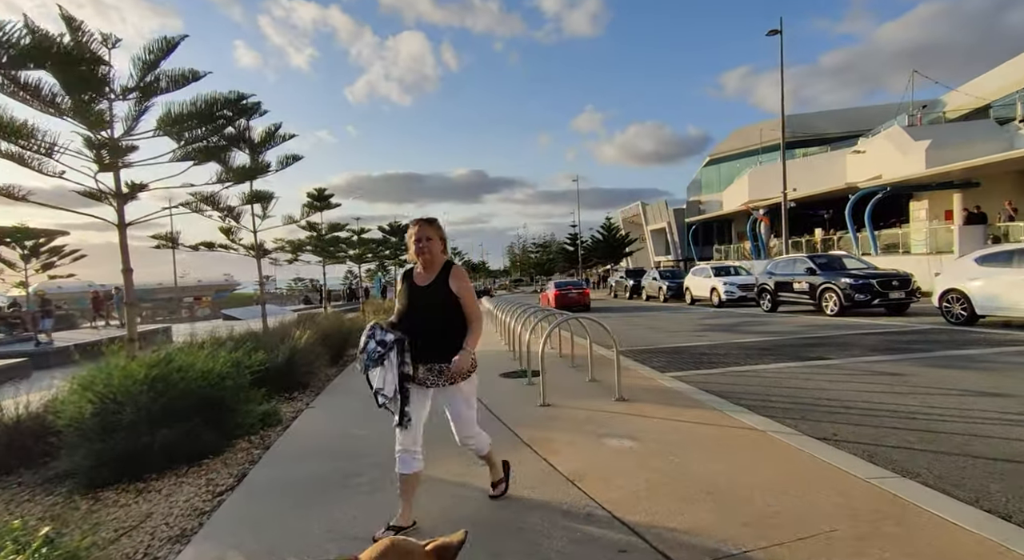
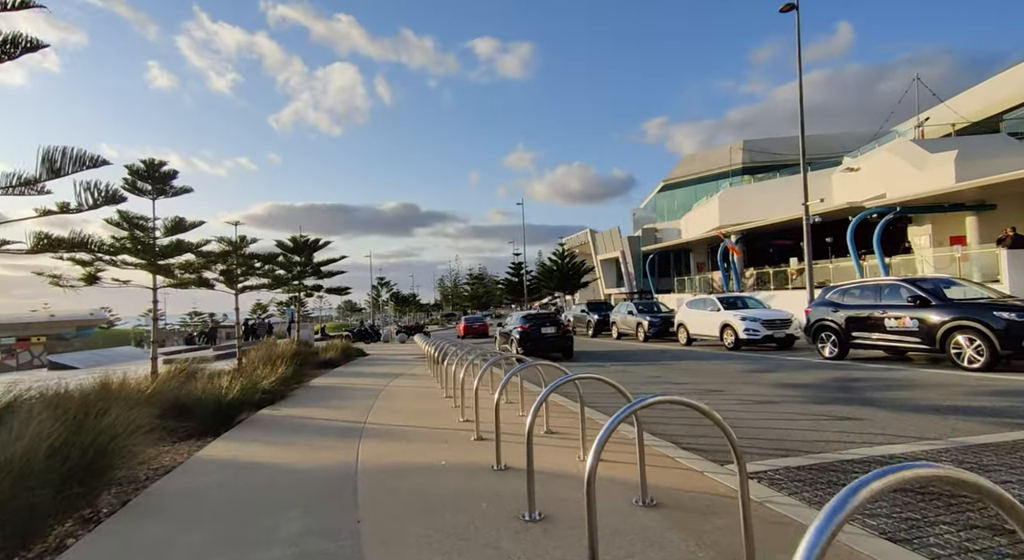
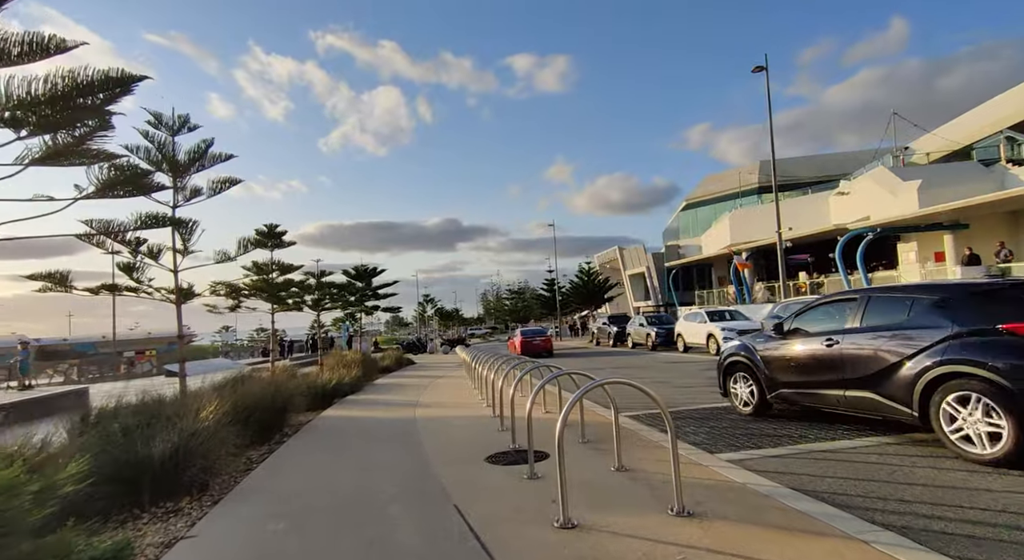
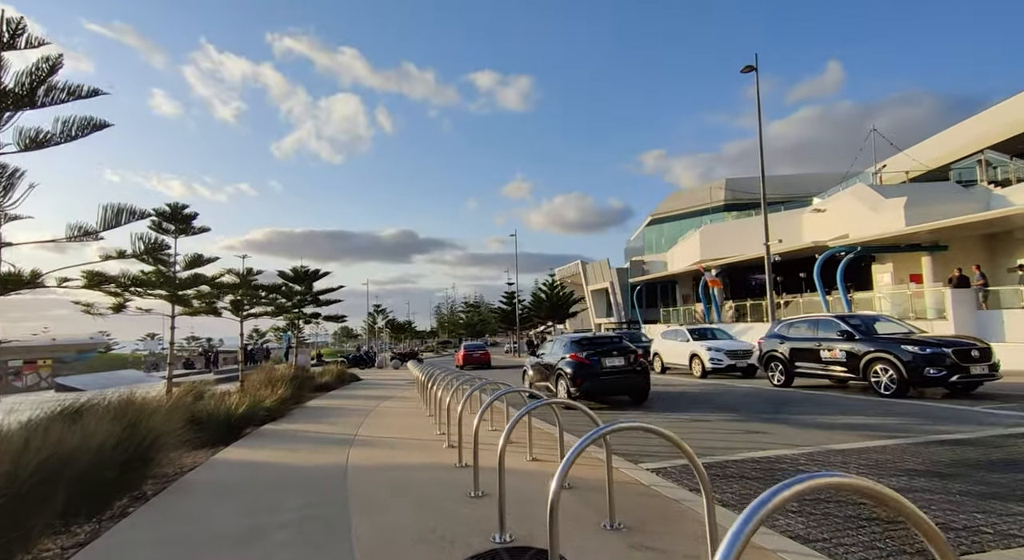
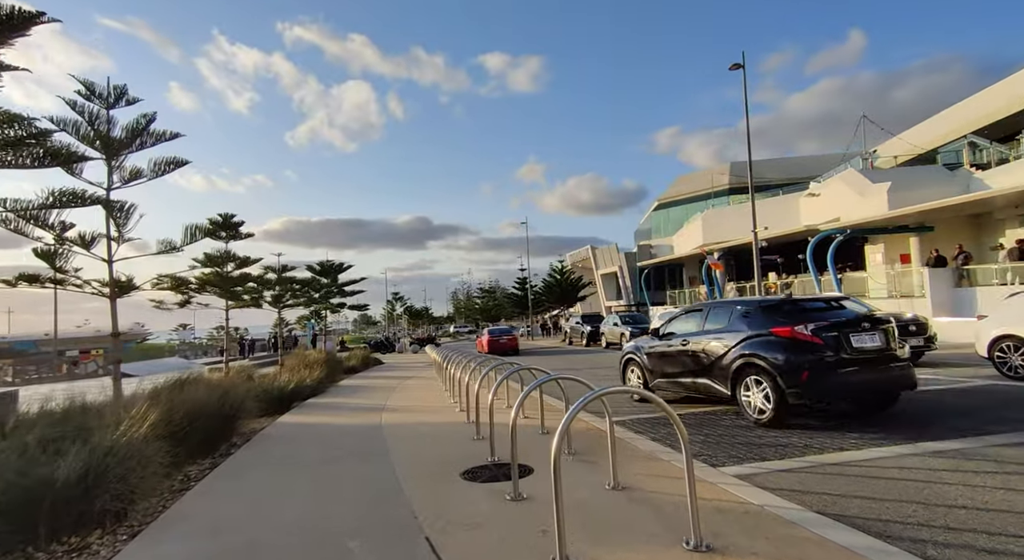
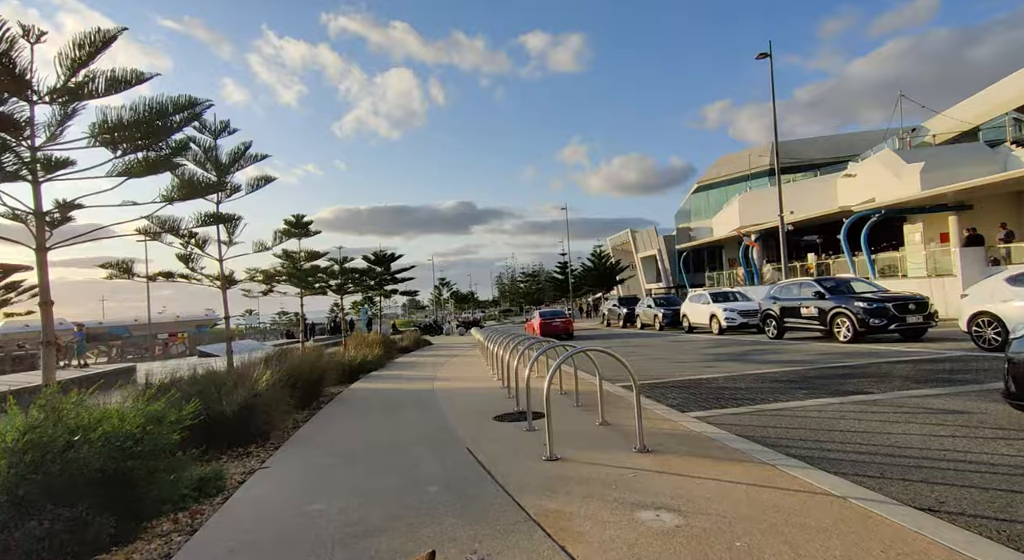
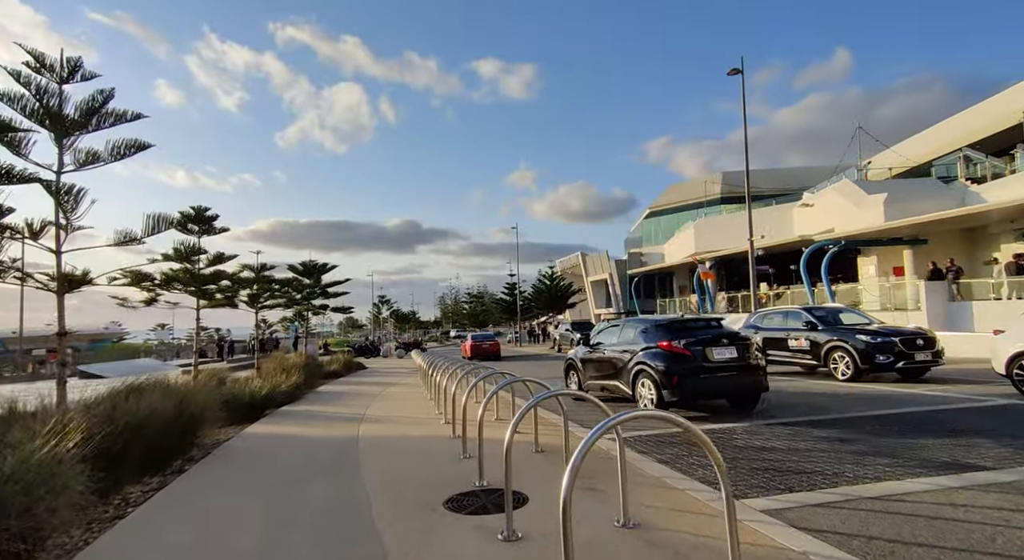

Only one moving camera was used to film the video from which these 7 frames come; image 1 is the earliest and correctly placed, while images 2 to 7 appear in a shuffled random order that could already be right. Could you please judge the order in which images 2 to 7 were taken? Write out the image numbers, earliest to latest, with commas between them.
6, 3, 5, 7, 4, 2
